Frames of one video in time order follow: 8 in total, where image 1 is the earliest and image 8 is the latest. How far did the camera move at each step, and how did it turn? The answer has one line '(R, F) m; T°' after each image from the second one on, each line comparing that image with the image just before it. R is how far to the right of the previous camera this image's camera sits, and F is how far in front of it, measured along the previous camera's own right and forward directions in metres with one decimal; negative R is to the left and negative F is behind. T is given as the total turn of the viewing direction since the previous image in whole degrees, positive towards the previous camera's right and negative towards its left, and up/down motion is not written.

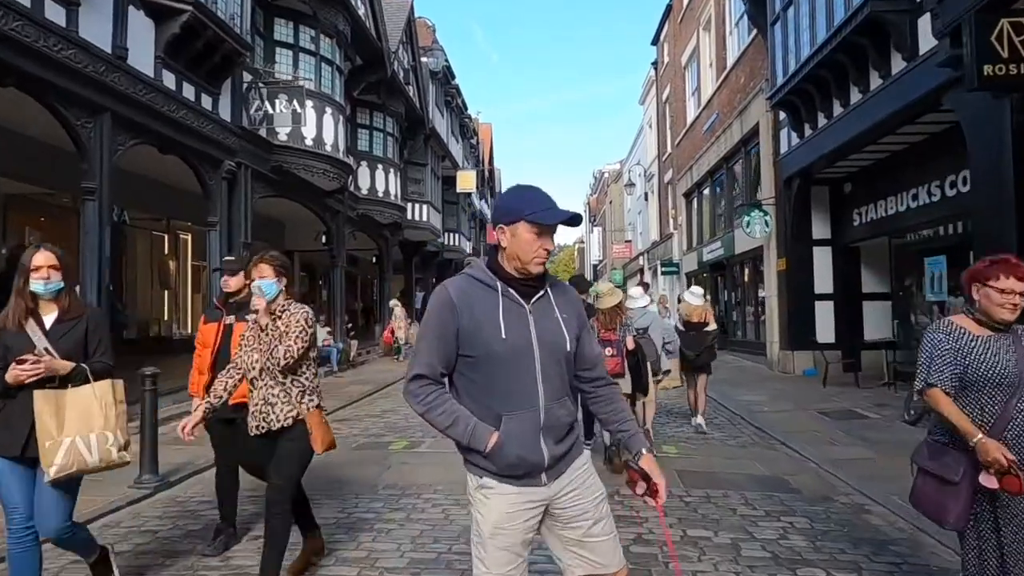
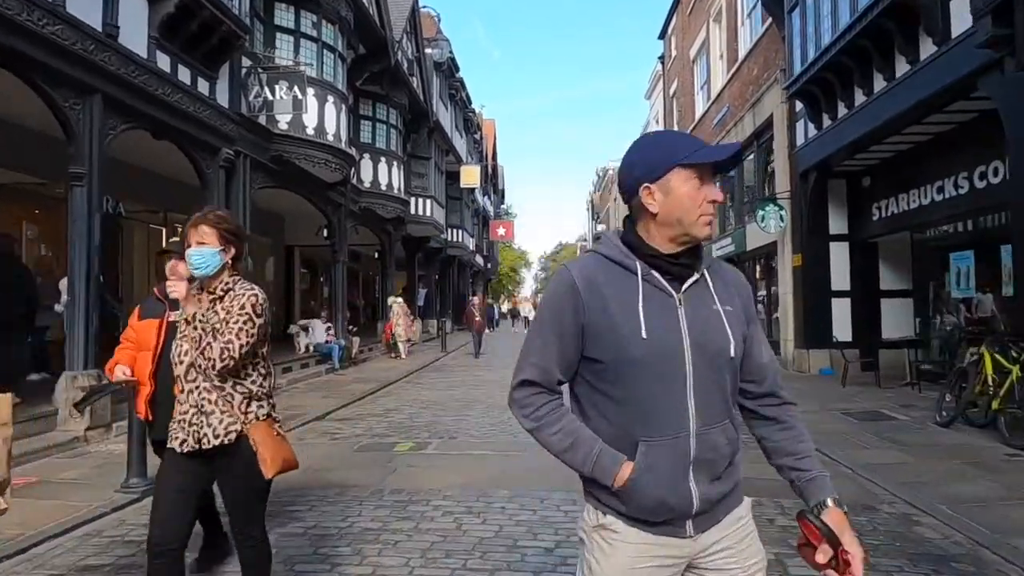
(-0.1, +0.5) m; 0°
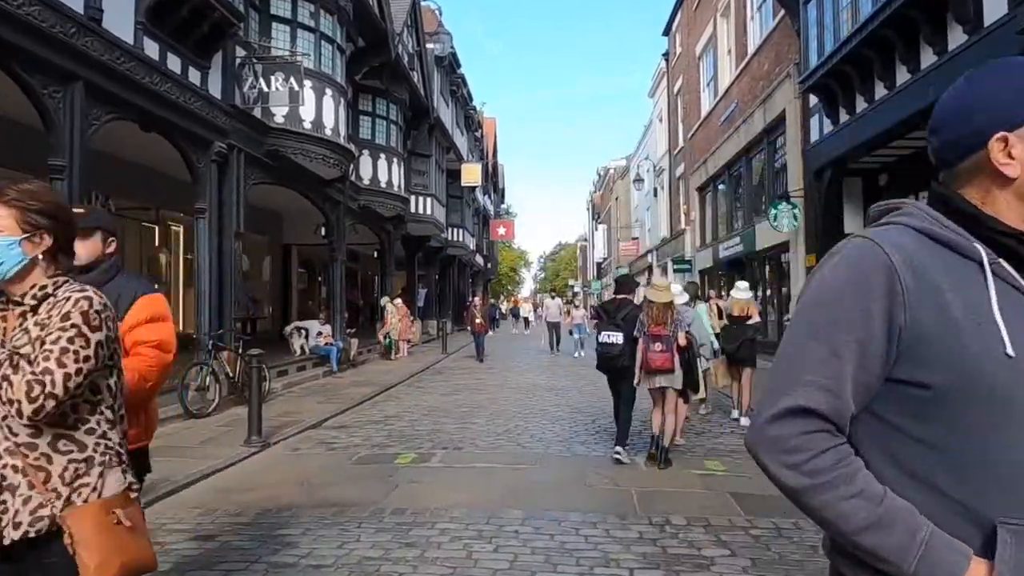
(-0.1, +0.5) m; 0°
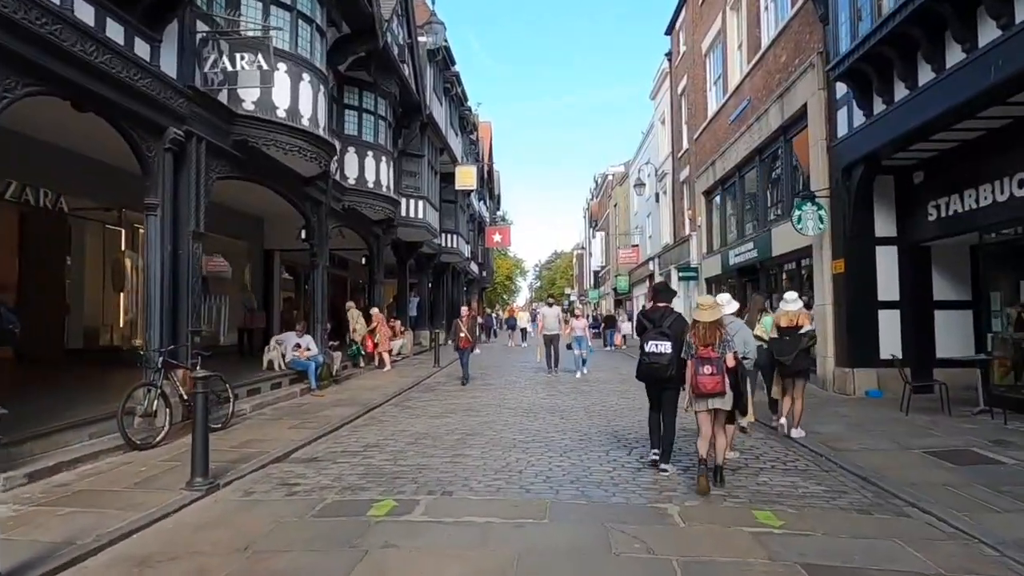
(-0.1, +1.4) m; 0°
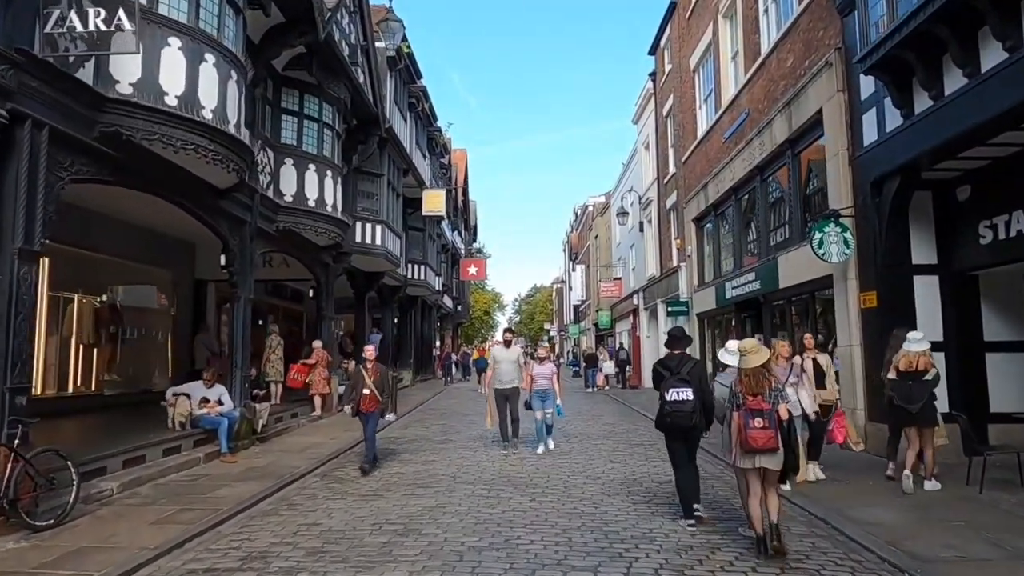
(+0.3, +2.5) m; +2°
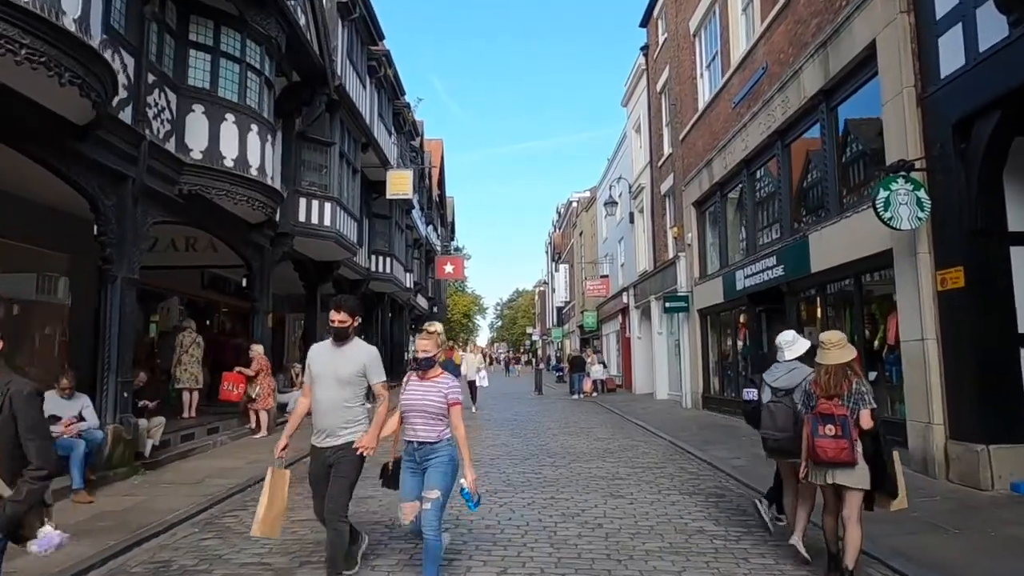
(+0.2, +2.9) m; +1°
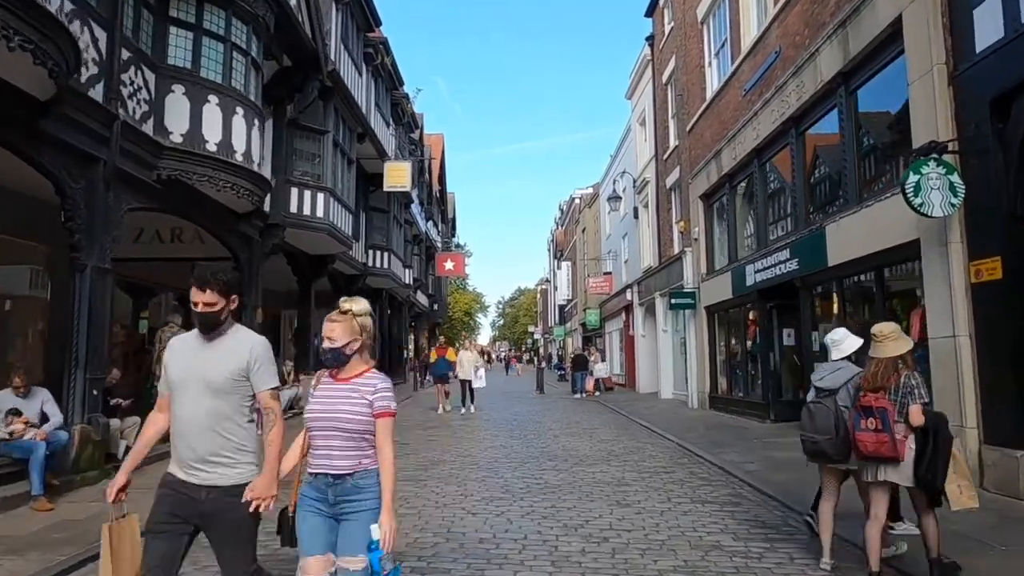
(0.0, +0.7) m; 0°
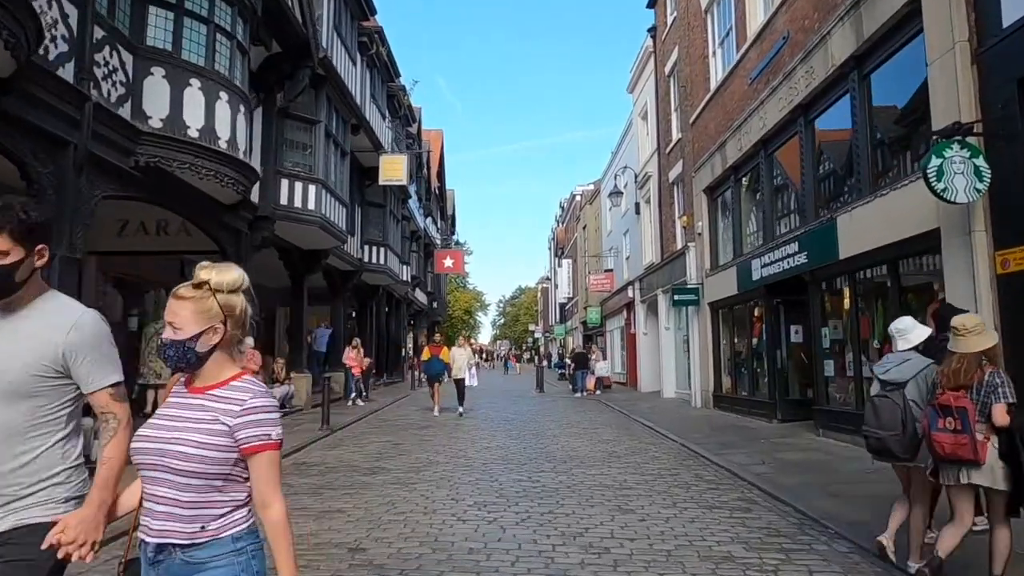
(+0.1, +0.5) m; 0°
